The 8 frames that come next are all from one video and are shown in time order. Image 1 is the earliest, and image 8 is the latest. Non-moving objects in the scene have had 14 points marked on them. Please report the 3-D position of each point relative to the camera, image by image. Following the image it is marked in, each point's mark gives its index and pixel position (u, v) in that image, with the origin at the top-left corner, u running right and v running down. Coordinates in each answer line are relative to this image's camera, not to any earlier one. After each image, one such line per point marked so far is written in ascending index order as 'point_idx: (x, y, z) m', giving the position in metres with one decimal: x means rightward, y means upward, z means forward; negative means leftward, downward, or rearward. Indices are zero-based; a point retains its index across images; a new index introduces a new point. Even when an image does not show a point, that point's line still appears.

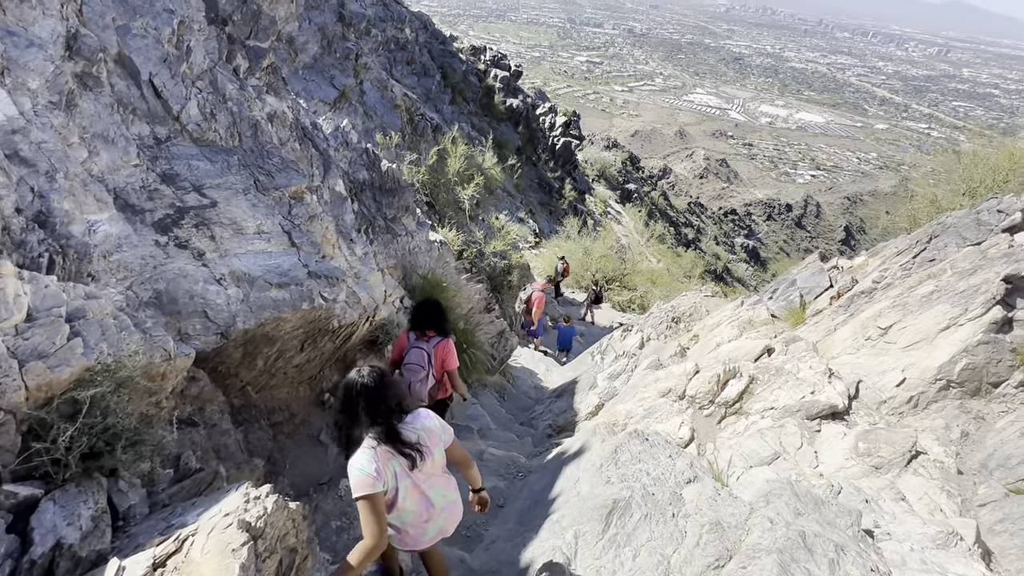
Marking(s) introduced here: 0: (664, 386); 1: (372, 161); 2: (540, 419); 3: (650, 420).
0: (+1.6, -1.0, +4.8) m
1: (-2.1, +1.9, +7.0) m
2: (+0.4, -1.7, +6.3) m
3: (+1.4, -1.3, +4.6) m
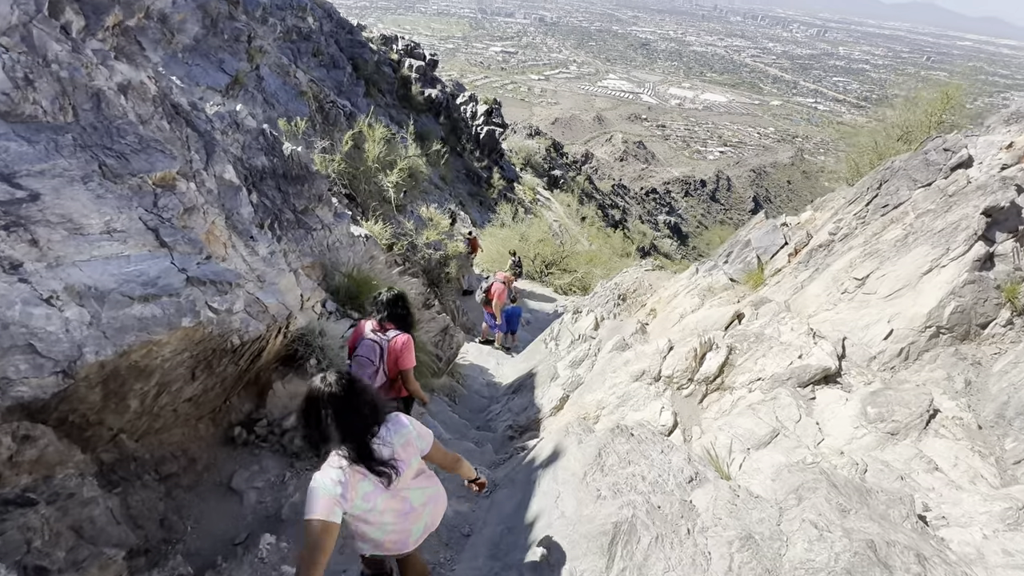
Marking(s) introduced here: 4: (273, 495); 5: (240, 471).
0: (+1.1, -0.7, +4.3) m
1: (-3.0, +1.8, +5.9) m
2: (-0.2, -1.6, +5.6) m
3: (+1.0, -1.1, +4.0) m
4: (-2.0, -1.7, +3.9) m
5: (-2.3, -1.6, +4.0) m
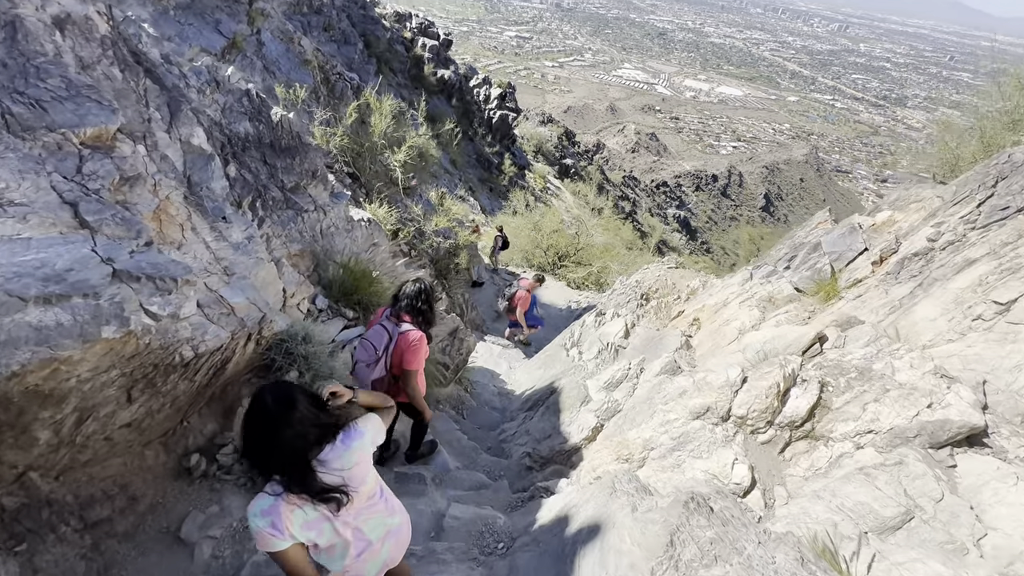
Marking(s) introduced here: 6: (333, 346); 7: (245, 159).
0: (+1.3, -0.8, +3.4) m
1: (-2.7, +1.9, +5.0) m
2: (0.0, -1.6, +4.8) m
3: (+1.2, -1.1, +3.2) m
4: (-1.8, -1.7, +3.1) m
5: (-2.1, -1.5, +3.2) m
6: (-1.6, -0.5, +4.2) m
7: (-2.6, +1.3, +4.6) m
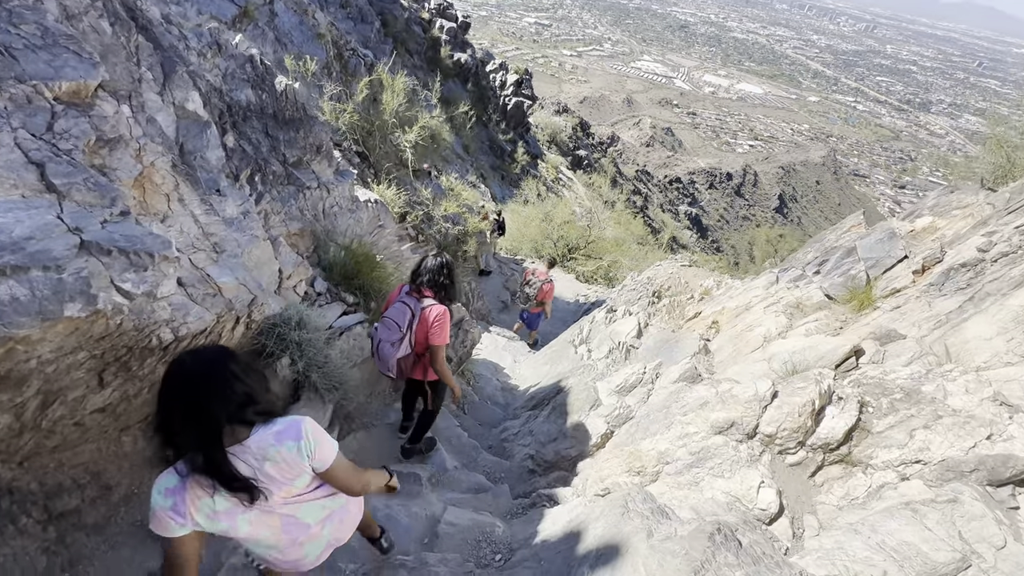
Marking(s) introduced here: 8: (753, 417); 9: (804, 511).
0: (+1.4, -0.8, +3.1) m
1: (-2.5, +2.1, +4.7) m
2: (0.0, -1.5, +4.5) m
3: (+1.2, -1.2, +2.9) m
4: (-1.8, -1.6, +2.9) m
5: (-2.1, -1.4, +2.9) m
6: (-1.5, -0.4, +4.0) m
7: (-2.5, +1.5, +4.3) m
8: (+1.6, -0.8, +3.0) m
9: (+1.7, -1.3, +2.7) m
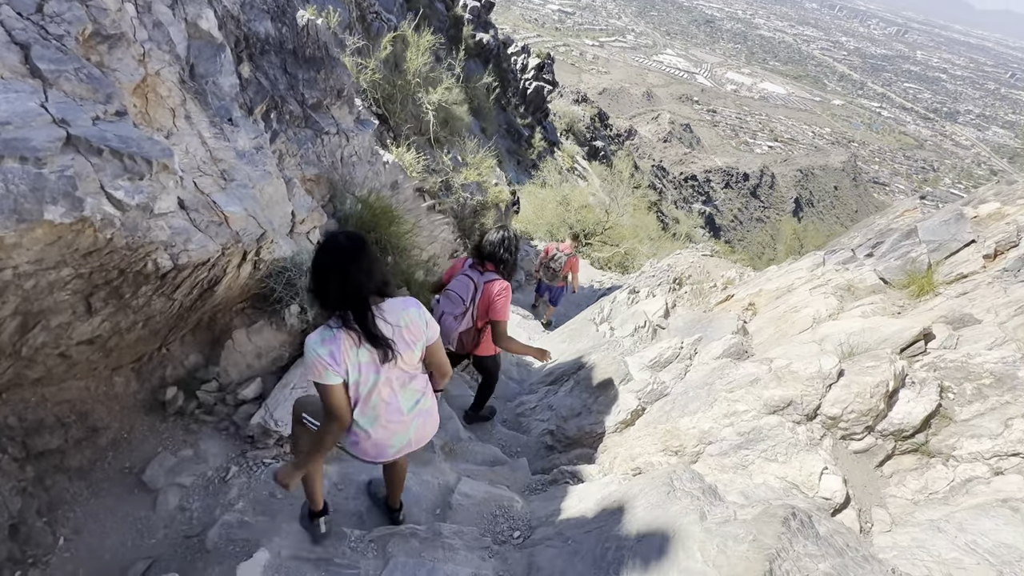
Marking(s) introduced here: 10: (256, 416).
0: (+1.6, -0.6, +2.8) m
1: (-2.1, +2.6, +4.4) m
2: (+0.2, -1.2, +4.2) m
3: (+1.4, -0.9, +2.6) m
4: (-1.7, -1.2, +2.6) m
5: (-2.0, -1.0, +2.7) m
6: (-1.3, 0.0, +3.7) m
7: (-2.1, +1.9, +4.0) m
8: (+1.7, -0.6, +2.7) m
9: (+1.8, -1.1, +2.3) m
10: (-1.6, -0.8, +2.9) m
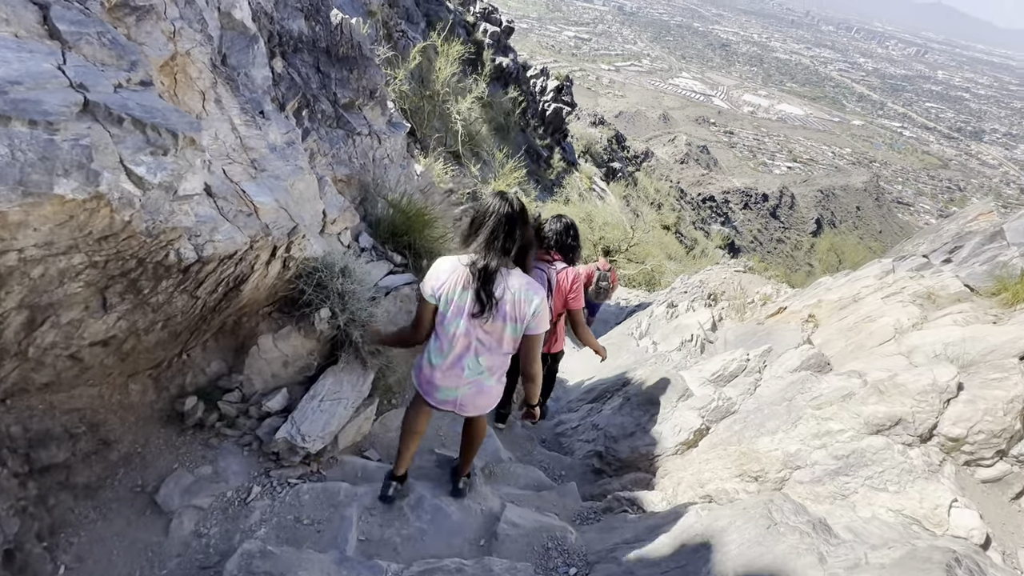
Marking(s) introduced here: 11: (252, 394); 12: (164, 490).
0: (+1.9, -0.6, +2.4) m
1: (-1.7, +2.5, +4.2) m
2: (+0.5, -1.2, +3.8) m
3: (+1.7, -0.9, +2.2) m
4: (-1.4, -1.2, +2.3) m
5: (-1.7, -0.9, +2.4) m
6: (-1.0, 0.0, +3.4) m
7: (-1.8, +1.9, +3.9) m
8: (+2.0, -0.6, +2.3) m
9: (+2.1, -1.1, +1.9) m
10: (-1.3, -0.8, +2.6) m
11: (-1.5, -0.6, +2.8) m
12: (-1.7, -1.0, +2.3) m
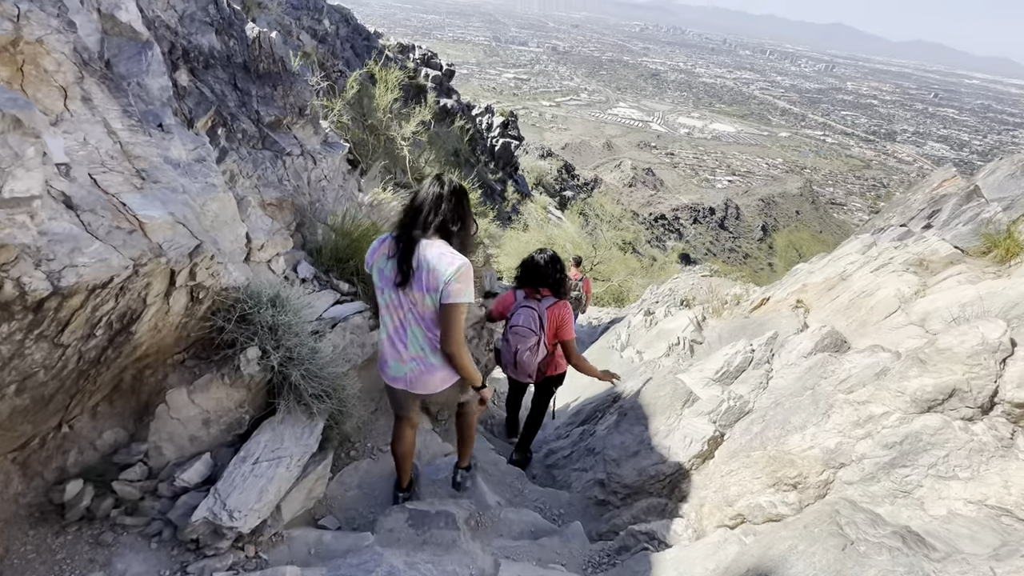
0: (+1.8, -0.4, +2.1) m
1: (-2.3, +2.2, +3.8) m
2: (+0.4, -1.3, +3.3) m
3: (+1.6, -0.7, +1.8) m
4: (-1.4, -1.3, +1.7) m
5: (-1.7, -1.1, +1.8) m
6: (-1.2, -0.2, +2.9) m
7: (-2.2, +1.5, +3.4) m
8: (+1.9, -0.4, +2.0) m
9: (+2.1, -0.8, +1.6) m
10: (-1.3, -1.0, +2.0) m
11: (-1.6, -0.8, +2.2) m
12: (-1.7, -1.2, +1.7) m
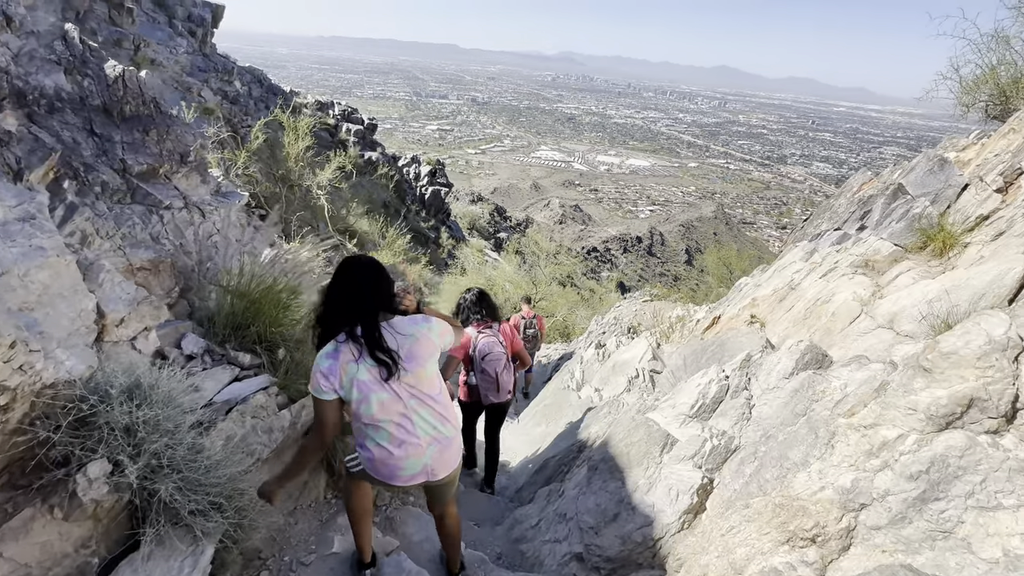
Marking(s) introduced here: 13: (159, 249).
0: (+1.6, -0.4, +1.8) m
1: (-2.9, +1.6, +3.2) m
2: (+0.2, -1.5, +2.8) m
3: (+1.5, -0.7, +1.5) m
4: (-1.4, -1.6, +0.9) m
5: (-1.8, -1.4, +1.0) m
6: (-1.5, -0.6, +2.2) m
7: (-2.7, +1.0, +2.8) m
8: (+1.7, -0.4, +1.7) m
9: (+2.0, -0.7, +1.3) m
10: (-1.4, -1.3, +1.3) m
11: (-1.7, -1.2, +1.4) m
12: (-1.8, -1.5, +0.9) m
13: (-2.2, +0.2, +3.0) m
